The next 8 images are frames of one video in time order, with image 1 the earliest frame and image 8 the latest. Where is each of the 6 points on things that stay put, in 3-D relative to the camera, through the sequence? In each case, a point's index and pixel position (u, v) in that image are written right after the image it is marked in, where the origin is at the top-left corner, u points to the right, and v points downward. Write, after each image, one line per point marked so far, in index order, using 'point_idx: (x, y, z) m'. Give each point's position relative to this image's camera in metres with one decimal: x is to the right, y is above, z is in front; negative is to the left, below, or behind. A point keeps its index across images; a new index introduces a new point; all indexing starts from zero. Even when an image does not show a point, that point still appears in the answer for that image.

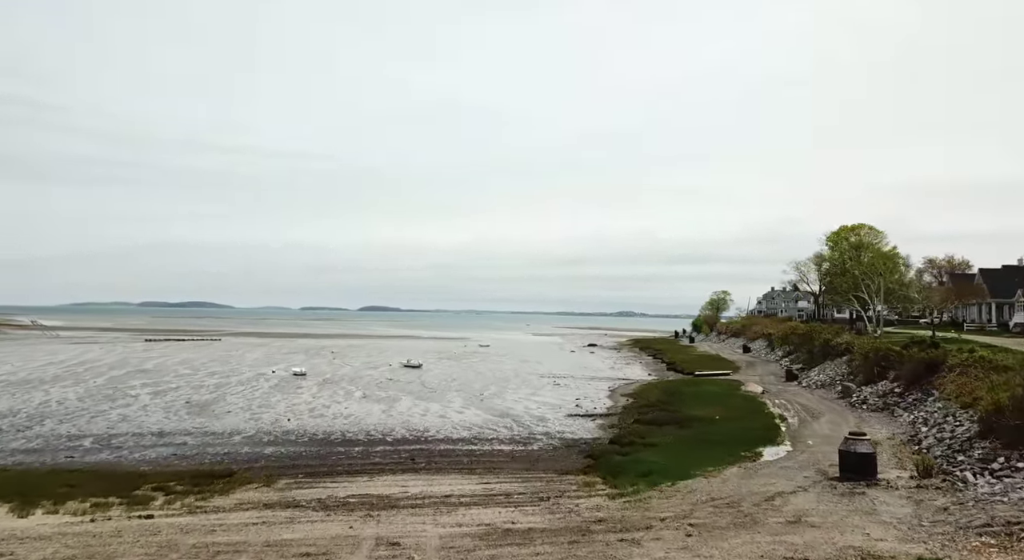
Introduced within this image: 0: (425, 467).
0: (-2.2, -4.7, +14.1) m
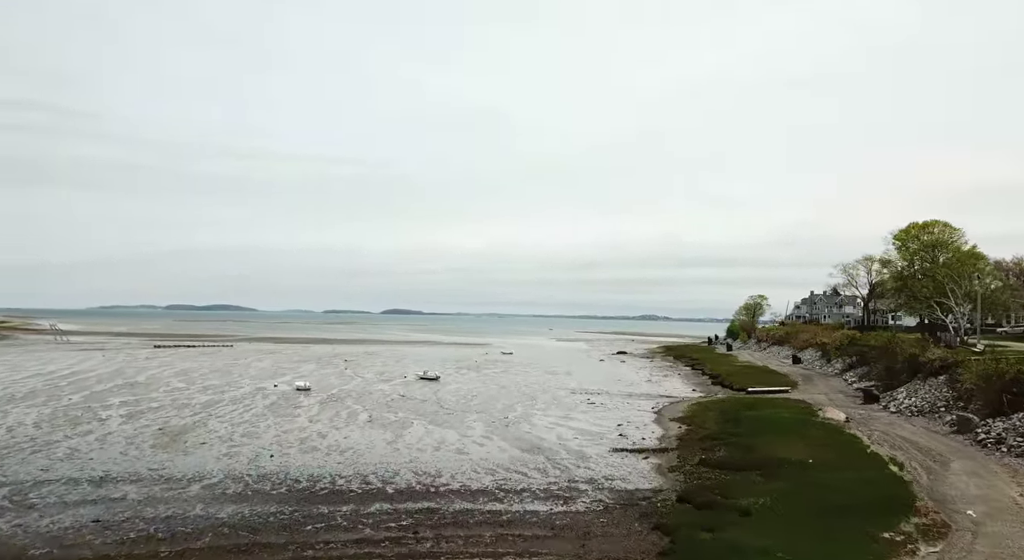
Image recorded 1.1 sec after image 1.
0: (-1.4, -4.8, +9.9) m
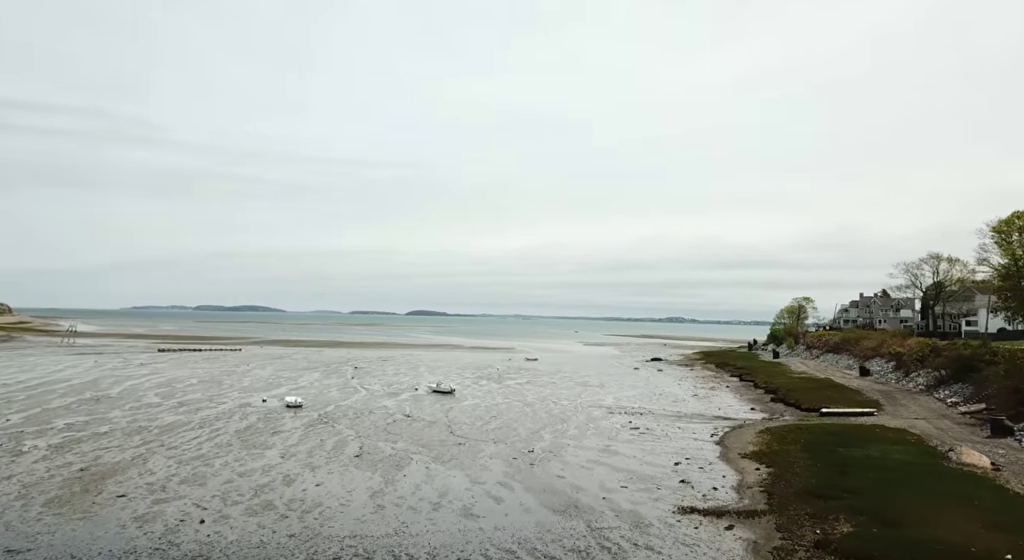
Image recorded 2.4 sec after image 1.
0: (-1.2, -4.7, +4.7) m
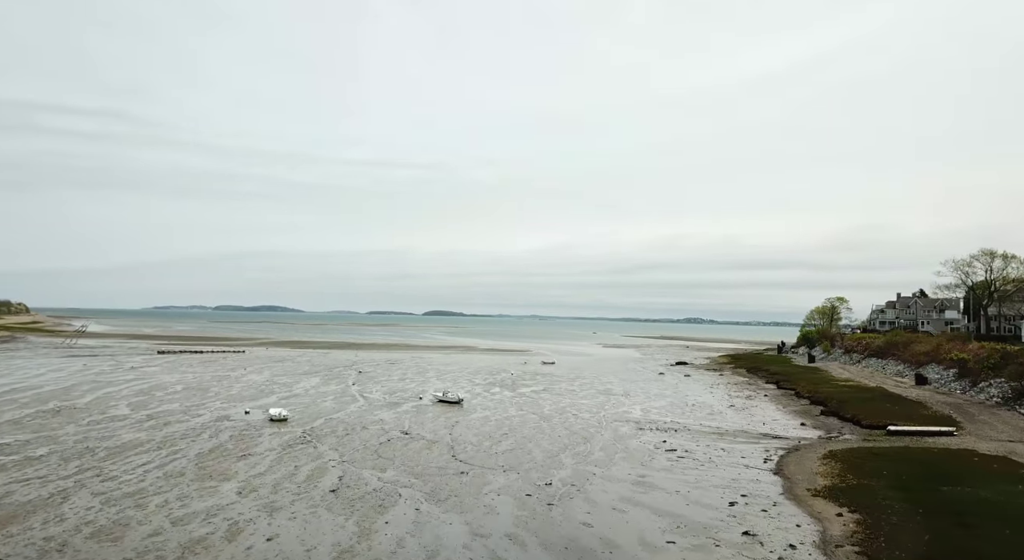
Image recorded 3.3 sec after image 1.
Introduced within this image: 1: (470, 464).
0: (-1.2, -4.5, +1.0) m
1: (-1.4, -6.1, +18.5) m
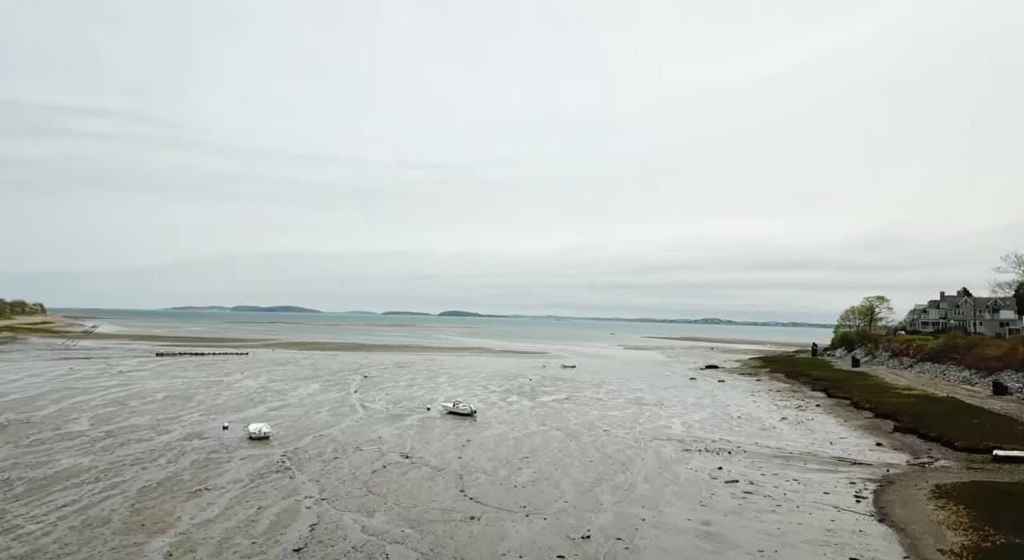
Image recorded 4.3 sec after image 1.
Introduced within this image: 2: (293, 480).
0: (-1.1, -4.2, -3.0) m
1: (-0.7, -5.8, +14.5) m
2: (-6.2, -5.7, +16.2) m
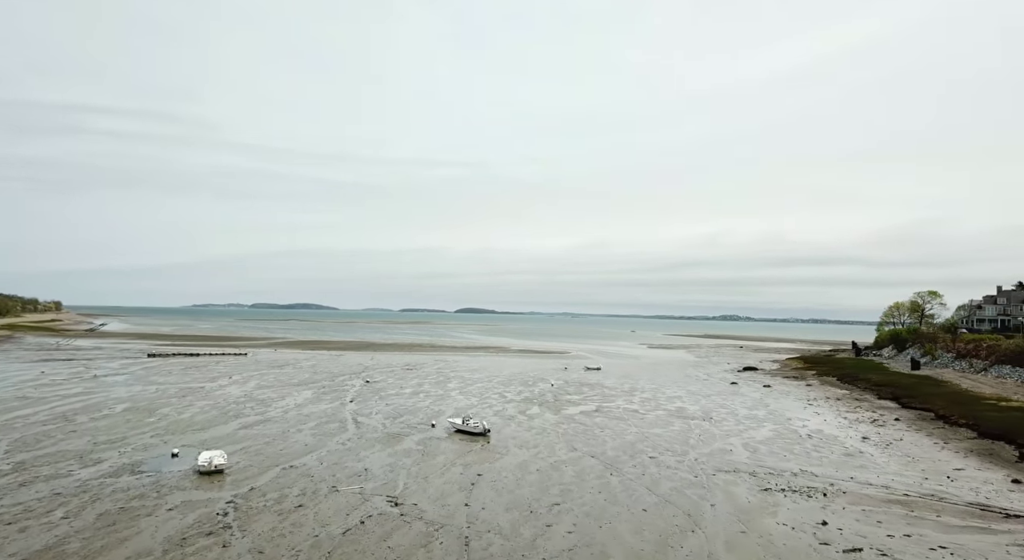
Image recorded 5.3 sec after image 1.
0: (-1.1, -4.0, -8.0) m
1: (-0.2, -5.4, +9.5) m
2: (-5.7, -5.4, +11.3) m
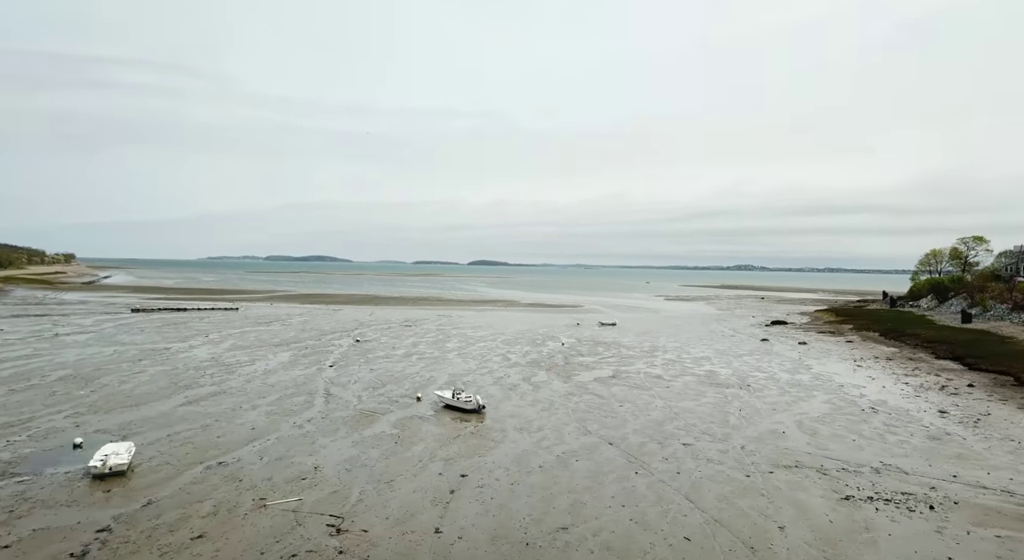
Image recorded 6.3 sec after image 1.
0: (-1.8, -4.7, -12.2) m
1: (-0.5, -4.7, +5.4) m
2: (-5.9, -4.5, +7.3) m
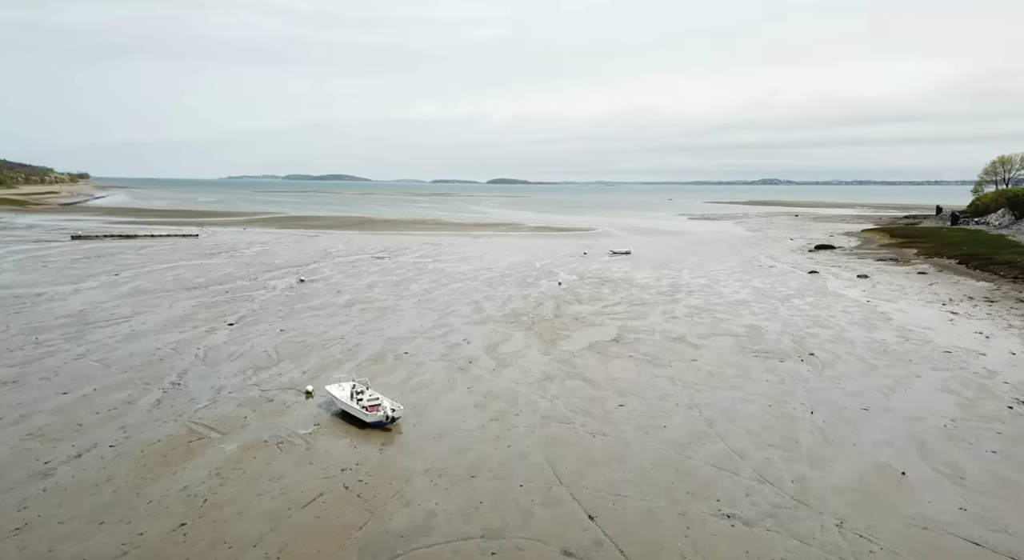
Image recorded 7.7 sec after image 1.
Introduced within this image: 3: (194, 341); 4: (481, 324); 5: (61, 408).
0: (-4.4, -7.8, -19.1) m
1: (-2.5, -5.2, -1.8) m
2: (-7.8, -4.8, +0.3) m
3: (-9.9, -1.8, +17.6) m
4: (-1.0, -1.5, +19.9) m
5: (-9.6, -2.7, +12.2) m
